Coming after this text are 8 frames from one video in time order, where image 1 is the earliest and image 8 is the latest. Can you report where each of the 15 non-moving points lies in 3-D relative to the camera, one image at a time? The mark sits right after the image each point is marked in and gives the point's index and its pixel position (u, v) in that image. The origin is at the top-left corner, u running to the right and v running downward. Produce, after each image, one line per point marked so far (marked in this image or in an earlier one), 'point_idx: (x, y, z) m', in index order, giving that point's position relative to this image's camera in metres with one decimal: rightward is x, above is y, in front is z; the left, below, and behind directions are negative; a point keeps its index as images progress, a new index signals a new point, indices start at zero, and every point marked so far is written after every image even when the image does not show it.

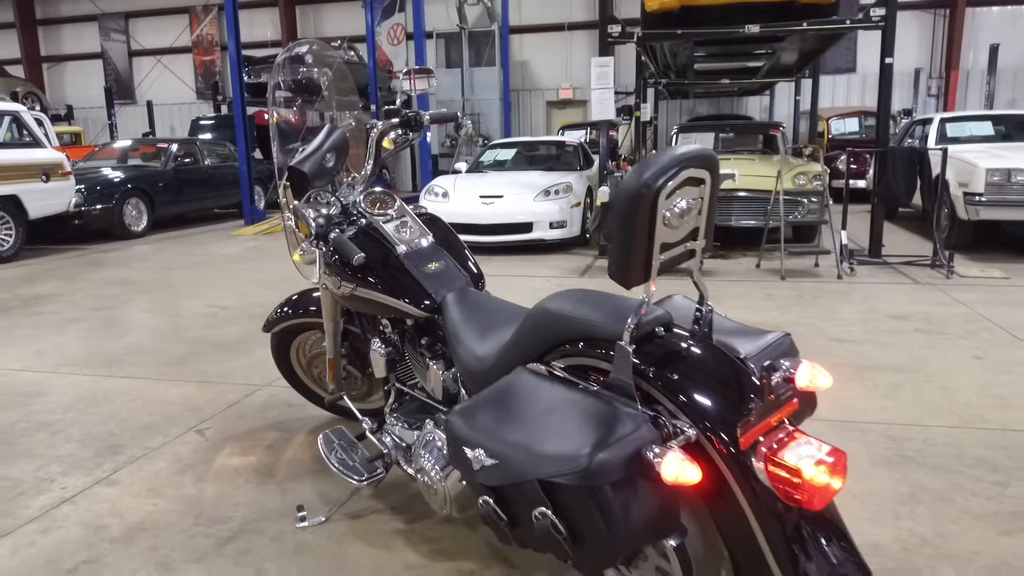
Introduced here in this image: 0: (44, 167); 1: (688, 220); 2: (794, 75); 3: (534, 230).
0: (-5.3, +1.4, +8.4) m
1: (+0.3, +0.1, +1.4) m
2: (+4.1, +3.1, +10.8) m
3: (+0.2, +0.6, +7.9) m
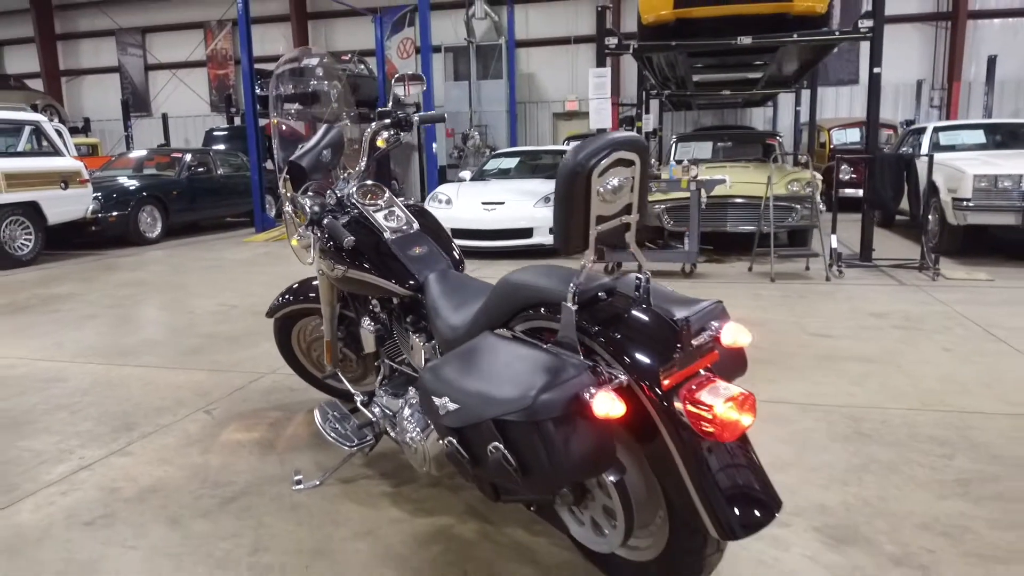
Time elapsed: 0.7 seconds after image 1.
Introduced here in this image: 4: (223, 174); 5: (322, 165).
0: (-5.3, +1.3, +8.8) m
1: (+0.2, +0.2, +1.6) m
2: (+4.2, +3.0, +11.0) m
3: (+0.2, +0.6, +8.1) m
4: (-4.6, +1.8, +11.7) m
5: (-0.7, +0.4, +2.6) m
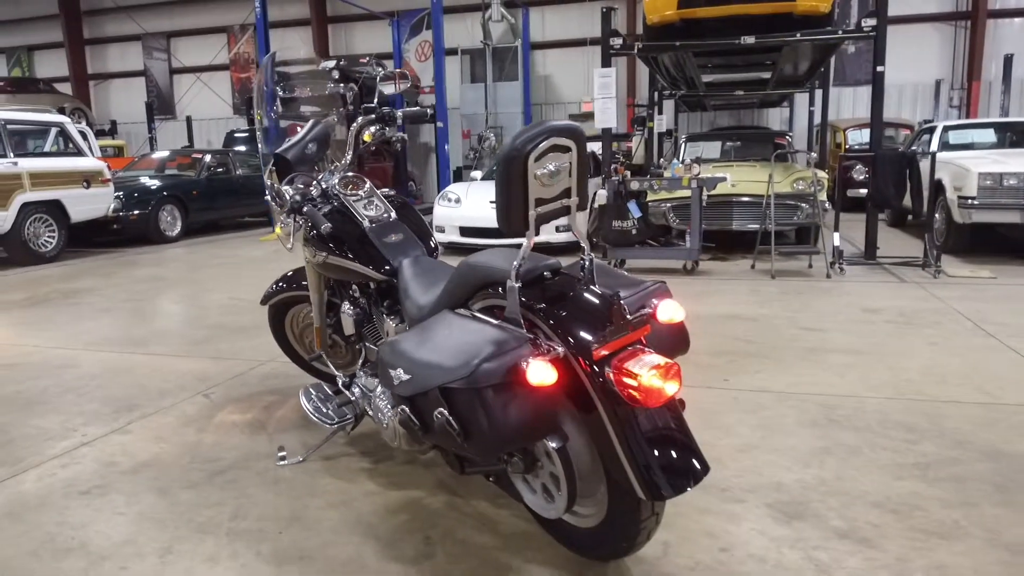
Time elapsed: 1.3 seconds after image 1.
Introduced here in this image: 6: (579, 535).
0: (-5.2, +1.4, +9.0) m
1: (+0.1, +0.3, +1.7) m
2: (+4.3, +3.0, +11.0) m
3: (+0.3, +0.6, +8.2) m
4: (-4.4, +1.8, +12.0) m
5: (-0.8, +0.5, +2.8) m
6: (+0.2, -0.7, +2.0) m
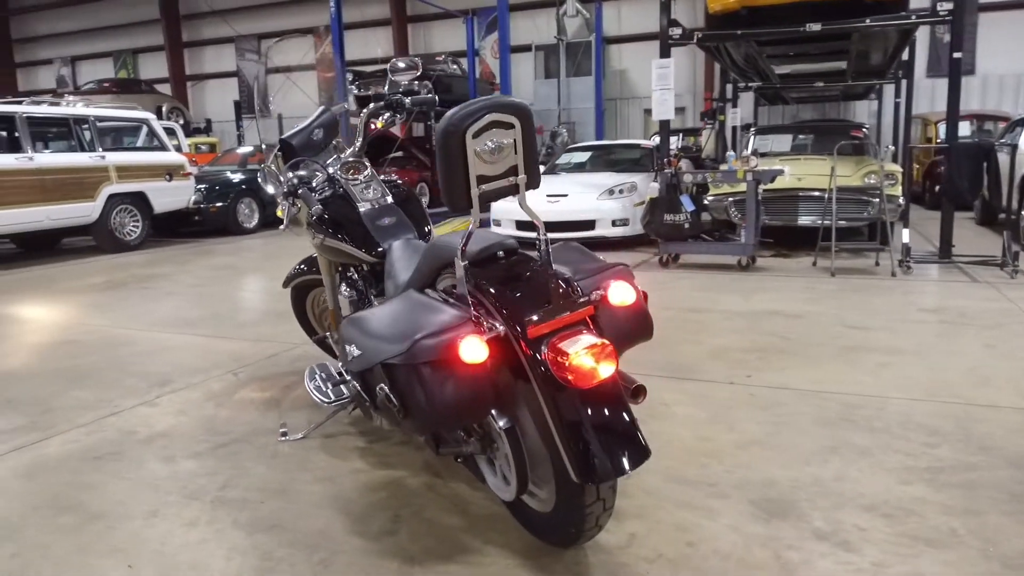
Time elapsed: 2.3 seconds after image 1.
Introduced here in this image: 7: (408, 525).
0: (-4.5, +1.6, +9.6) m
1: (0.0, +0.3, +1.7) m
2: (+5.3, +3.0, +10.4) m
3: (+0.9, +0.7, +8.1) m
4: (-3.3, +2.0, +12.4) m
5: (-0.8, +0.6, +2.8) m
6: (+0.1, -0.6, +1.9) m
7: (-0.3, -0.7, +2.1) m
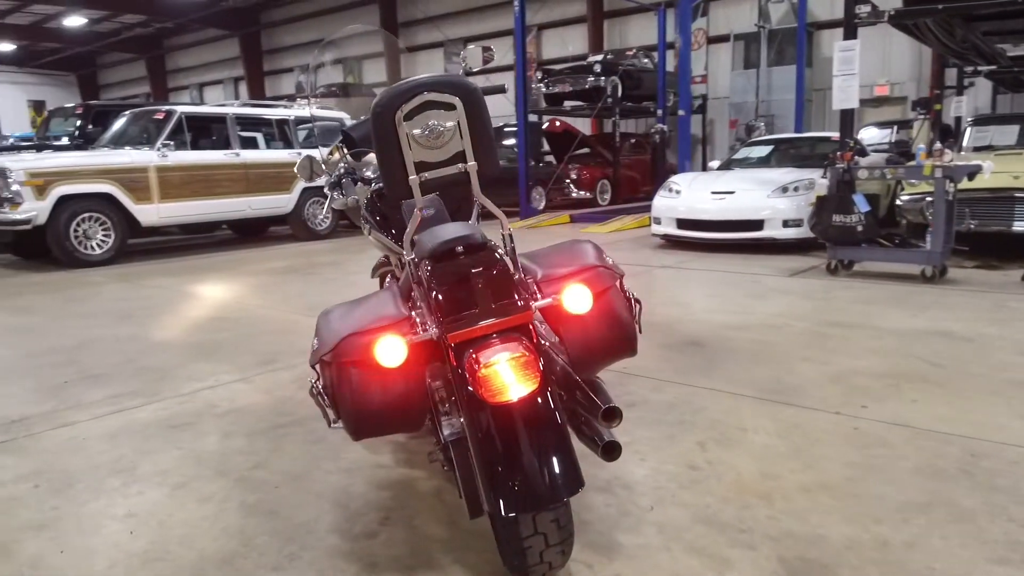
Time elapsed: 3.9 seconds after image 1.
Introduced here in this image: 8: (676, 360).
0: (-2.2, +1.7, +10.3) m
1: (-0.1, +0.3, +1.5) m
2: (+7.5, +2.7, +8.5) m
3: (+2.5, +0.6, +7.5) m
4: (-0.3, +2.1, +12.7) m
5: (-0.5, +0.6, +2.8) m
6: (0.0, -0.6, +1.8) m
7: (-0.3, -0.7, +2.0) m
8: (+0.8, -0.3, +3.7) m
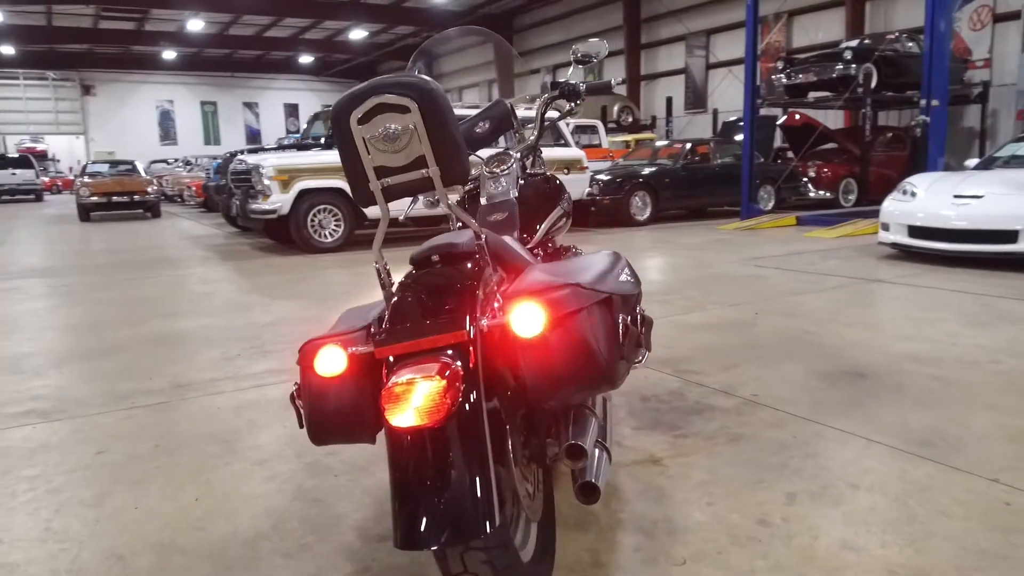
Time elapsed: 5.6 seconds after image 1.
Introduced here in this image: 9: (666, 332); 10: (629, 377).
0: (+0.8, +1.8, +10.4) m
1: (-0.2, +0.3, +1.5) m
2: (+9.4, +2.2, +5.5) m
3: (+4.3, +0.4, +6.2) m
4: (+3.4, +2.0, +12.1) m
5: (-0.1, +0.6, +2.8) m
6: (-0.1, -0.6, +1.7) m
7: (-0.3, -0.7, +2.0) m
8: (+1.3, -0.4, +3.2) m
9: (+0.9, -0.2, +4.4) m
10: (+0.5, -0.4, +3.4) m
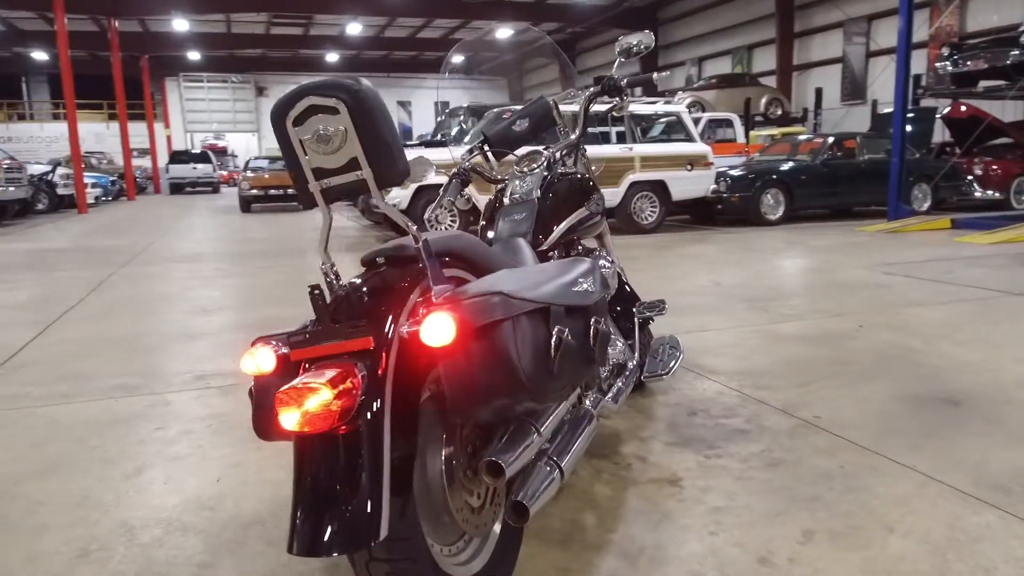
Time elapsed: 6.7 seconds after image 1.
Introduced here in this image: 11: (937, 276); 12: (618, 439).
0: (+2.4, +1.8, +10.0) m
1: (-0.3, +0.3, +1.4) m
2: (+9.9, +1.9, +3.5) m
3: (+5.0, +0.2, +5.2) m
4: (+5.3, +1.9, +11.1) m
5: (0.0, +0.6, +2.8) m
6: (-0.2, -0.6, +1.6) m
7: (-0.3, -0.7, +2.0) m
8: (+1.5, -0.5, +2.8) m
9: (+1.3, -0.3, +4.1) m
10: (+0.8, -0.4, +3.2) m
11: (+3.6, +0.1, +6.2) m
12: (+0.4, -0.5, +2.7) m
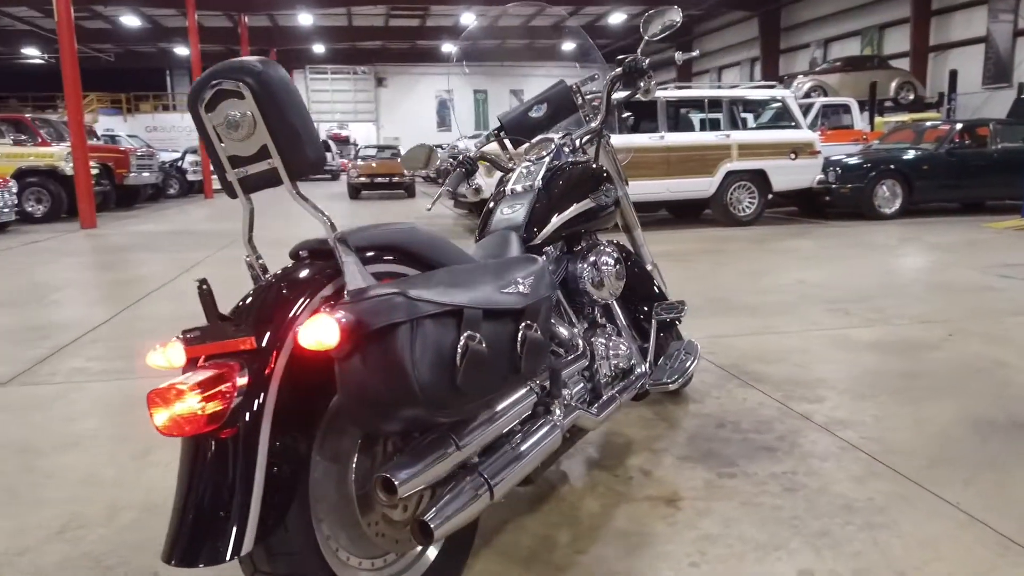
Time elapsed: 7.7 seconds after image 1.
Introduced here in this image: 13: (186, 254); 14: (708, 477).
0: (+3.6, +1.8, +9.4) m
1: (-0.5, +0.3, +1.4) m
2: (+10.0, +1.6, +1.8) m
3: (+5.3, +0.1, +4.3) m
4: (+6.6, +1.9, +10.0) m
5: (+0.1, +0.6, +2.6) m
6: (-0.3, -0.6, +1.5) m
7: (-0.4, -0.7, +2.0) m
8: (+1.5, -0.5, +2.5) m
9: (+1.5, -0.3, +3.7) m
10: (+0.8, -0.4, +3.0) m
11: (+4.1, +0.1, +5.5) m
12: (+0.4, -0.5, +2.5) m
13: (-3.7, +0.4, +8.2) m
14: (+0.6, -0.6, +2.3) m
